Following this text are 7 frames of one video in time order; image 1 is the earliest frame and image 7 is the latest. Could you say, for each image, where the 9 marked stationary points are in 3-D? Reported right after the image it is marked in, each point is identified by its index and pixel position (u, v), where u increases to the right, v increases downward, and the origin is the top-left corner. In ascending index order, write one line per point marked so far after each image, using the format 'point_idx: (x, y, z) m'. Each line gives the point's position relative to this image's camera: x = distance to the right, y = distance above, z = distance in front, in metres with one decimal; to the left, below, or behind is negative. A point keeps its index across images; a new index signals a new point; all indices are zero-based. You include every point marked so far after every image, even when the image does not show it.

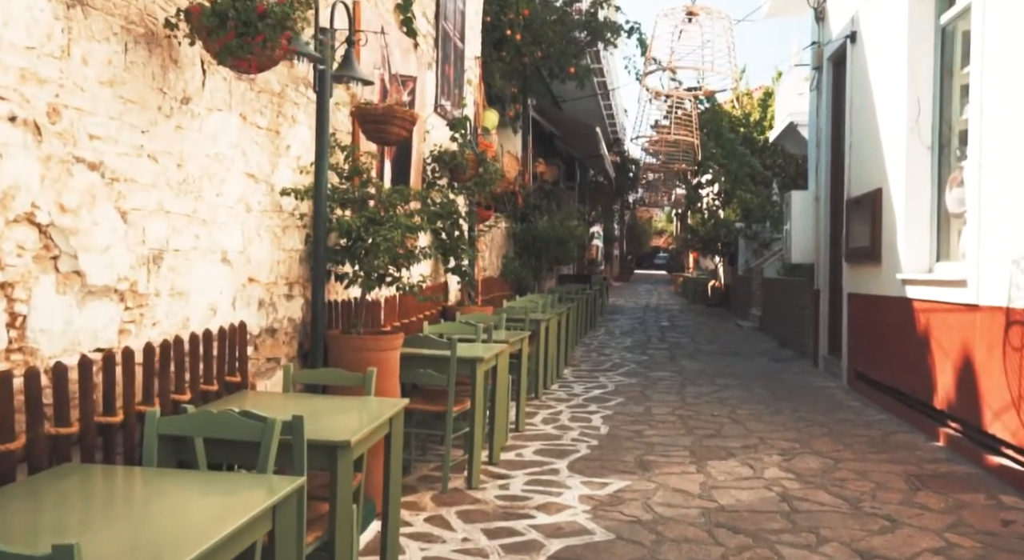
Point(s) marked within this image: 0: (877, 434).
0: (+2.8, -1.2, +7.1) m
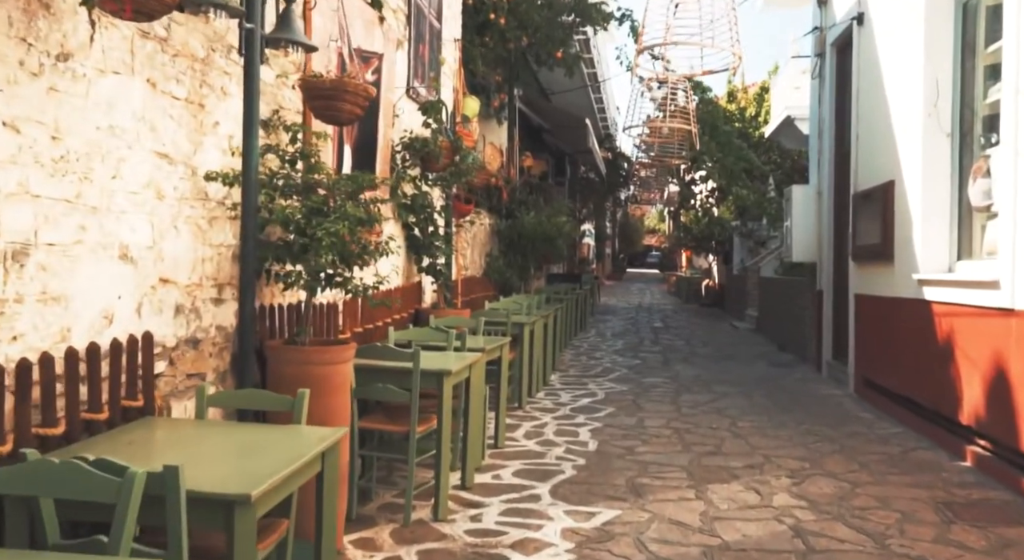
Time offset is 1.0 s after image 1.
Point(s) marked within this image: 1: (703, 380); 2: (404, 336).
0: (+2.7, -1.2, +6.5) m
1: (+2.1, -1.1, +10.3) m
2: (-0.7, -0.4, +5.7) m
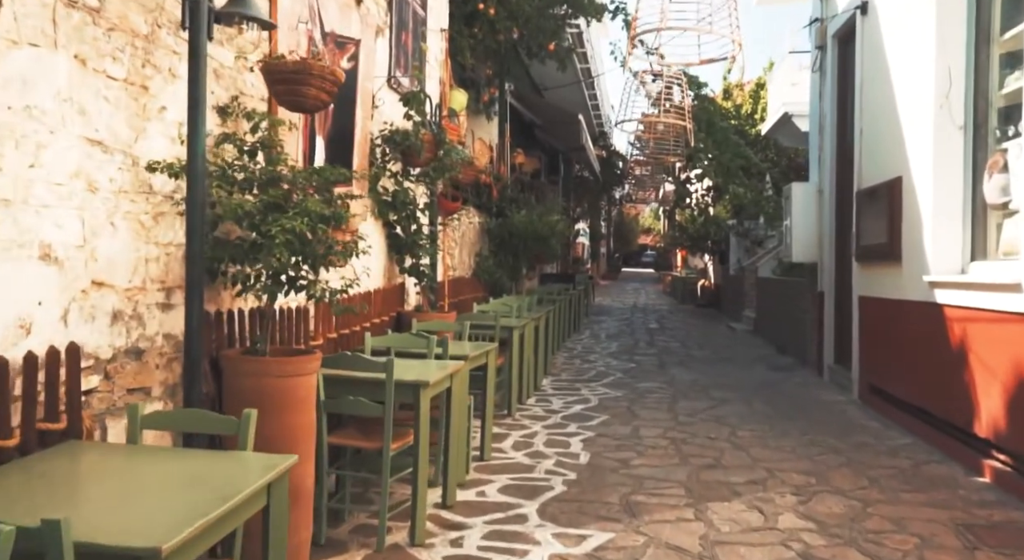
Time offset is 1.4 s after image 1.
0: (+2.6, -1.2, +6.1) m
1: (+2.0, -1.1, +9.9) m
2: (-0.8, -0.4, +5.3) m
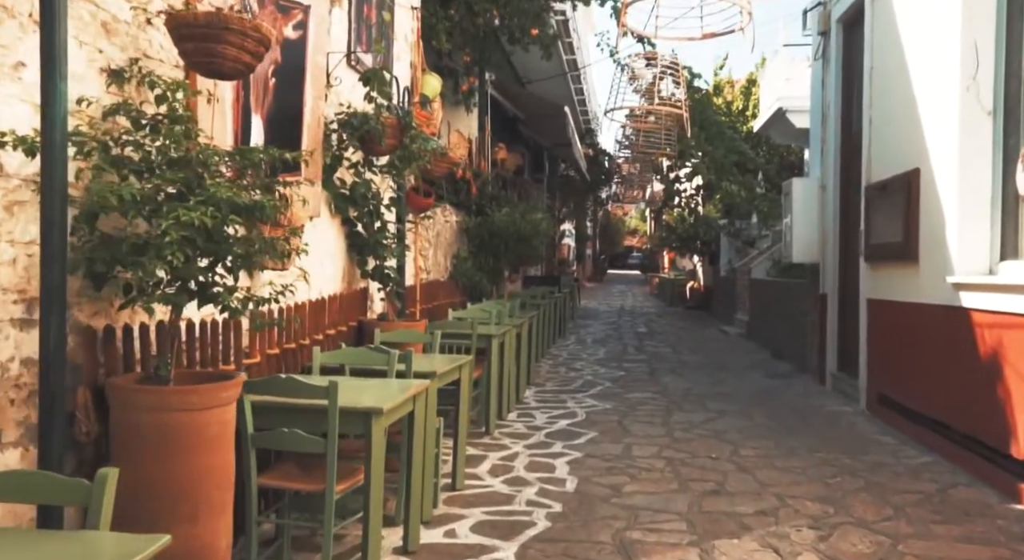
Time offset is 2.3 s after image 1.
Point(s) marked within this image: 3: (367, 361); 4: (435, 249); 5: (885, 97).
0: (+2.5, -1.2, +5.4) m
1: (+1.8, -1.1, +9.2) m
2: (-0.9, -0.4, +4.6) m
3: (-0.7, -0.4, +4.5) m
4: (-0.7, +0.3, +8.8) m
5: (+3.1, +1.5, +7.6) m
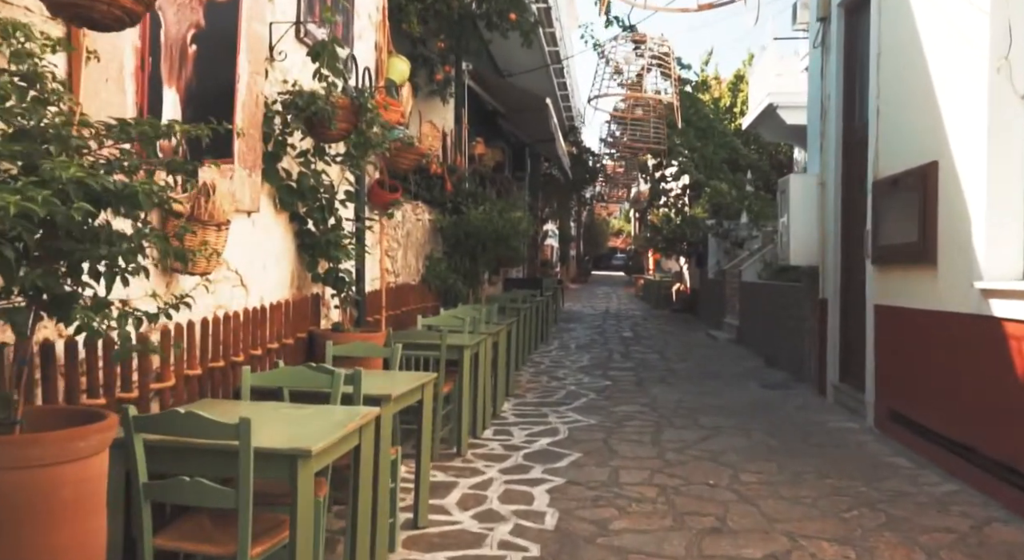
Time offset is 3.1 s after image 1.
0: (+2.3, -1.3, +4.7) m
1: (+1.6, -1.2, +8.5) m
2: (-1.0, -0.4, +3.8) m
3: (-0.8, -0.4, +3.8) m
4: (-0.9, +0.3, +8.1) m
5: (+2.9, +1.5, +7.0) m
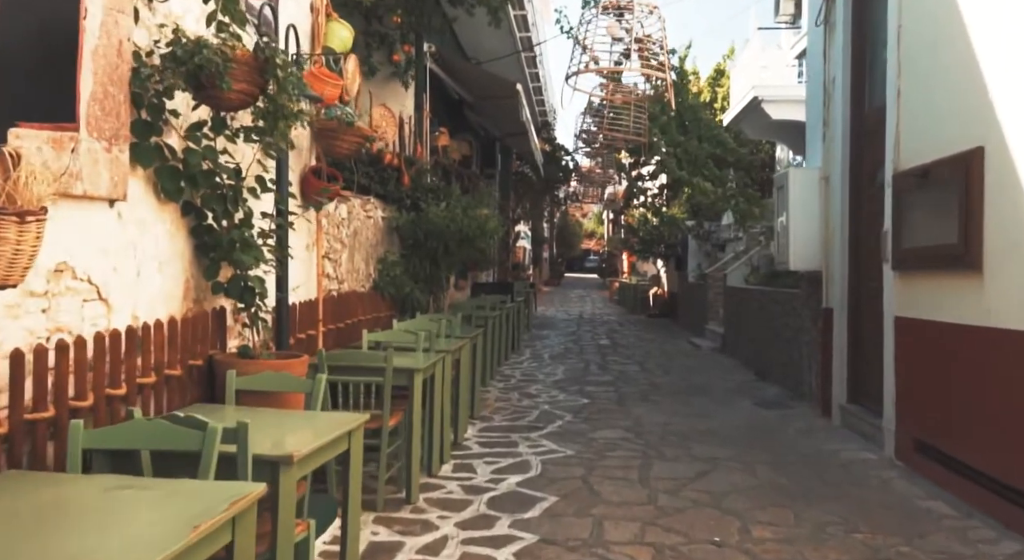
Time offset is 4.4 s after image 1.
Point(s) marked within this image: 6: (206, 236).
0: (+2.1, -1.3, +3.7) m
1: (+1.3, -1.2, +7.4) m
2: (-1.2, -0.5, +2.7) m
3: (-1.0, -0.5, +2.7) m
4: (-1.2, +0.2, +7.0) m
5: (+2.7, +1.4, +6.0) m
6: (-1.3, +0.2, +4.0) m
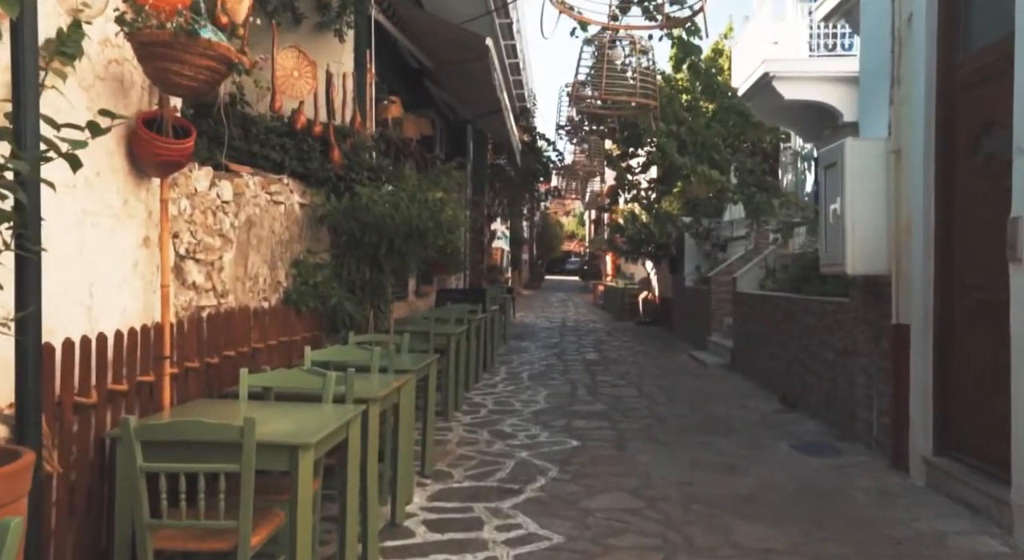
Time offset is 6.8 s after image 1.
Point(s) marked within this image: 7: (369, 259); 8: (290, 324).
0: (+2.0, -1.3, +1.6) m
1: (+1.1, -1.3, +5.4) m
2: (-1.3, -0.5, +0.6) m
3: (-1.1, -0.5, +0.6) m
4: (-1.4, +0.2, +4.8) m
5: (+2.5, +1.4, +3.9) m
6: (-1.5, +0.1, +1.8) m
7: (-1.0, +0.2, +6.5) m
8: (-1.3, -0.3, +5.5) m
